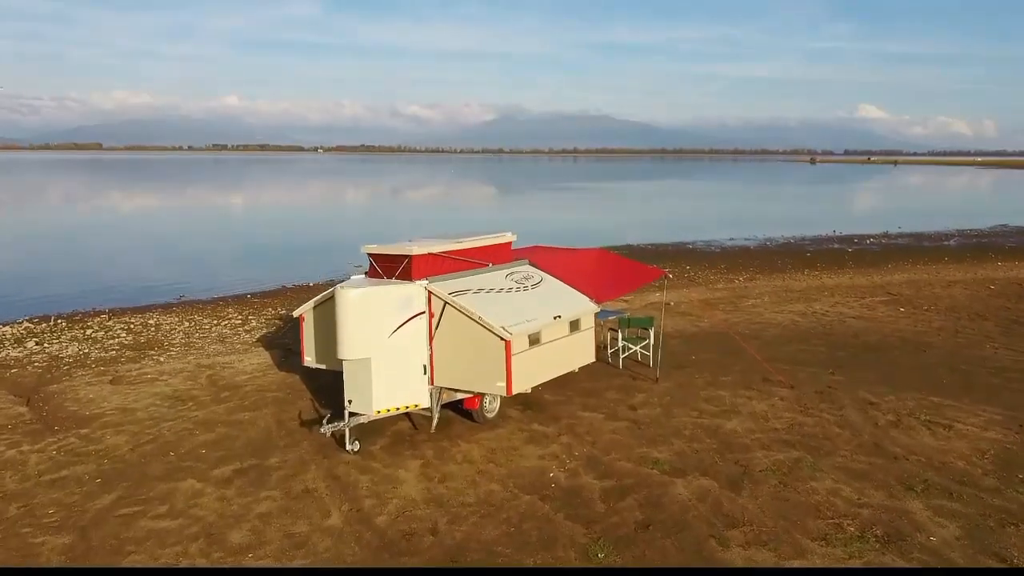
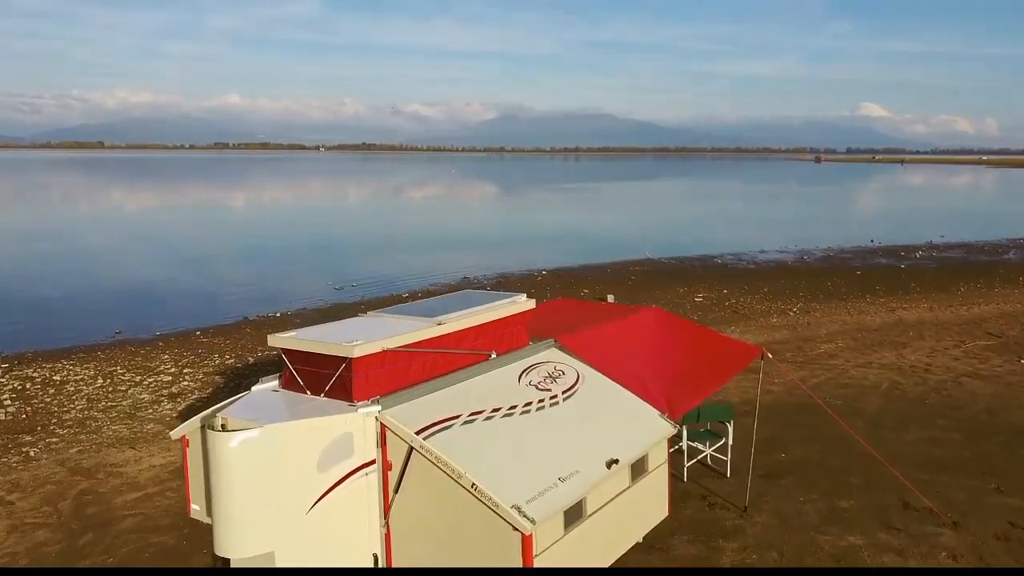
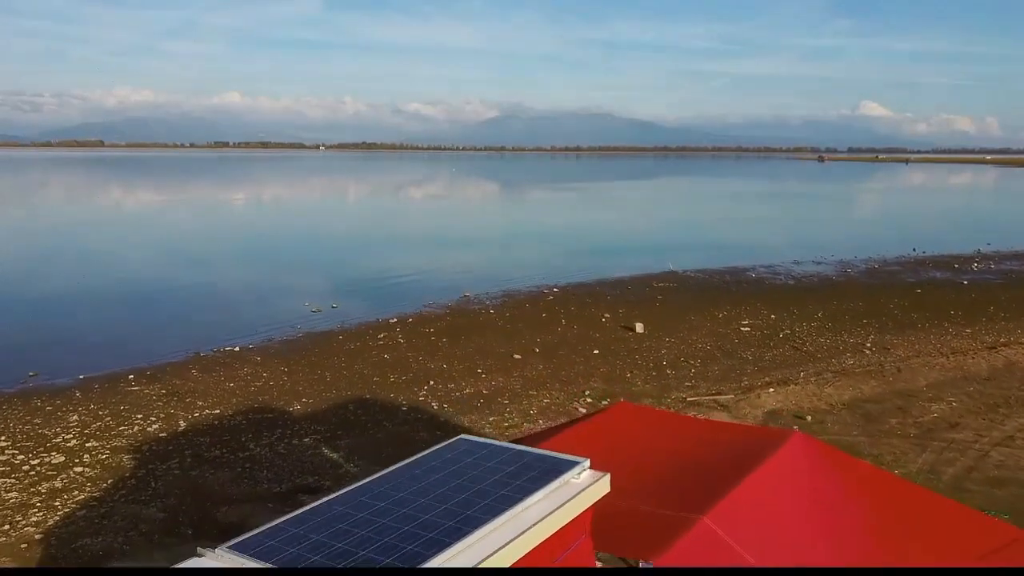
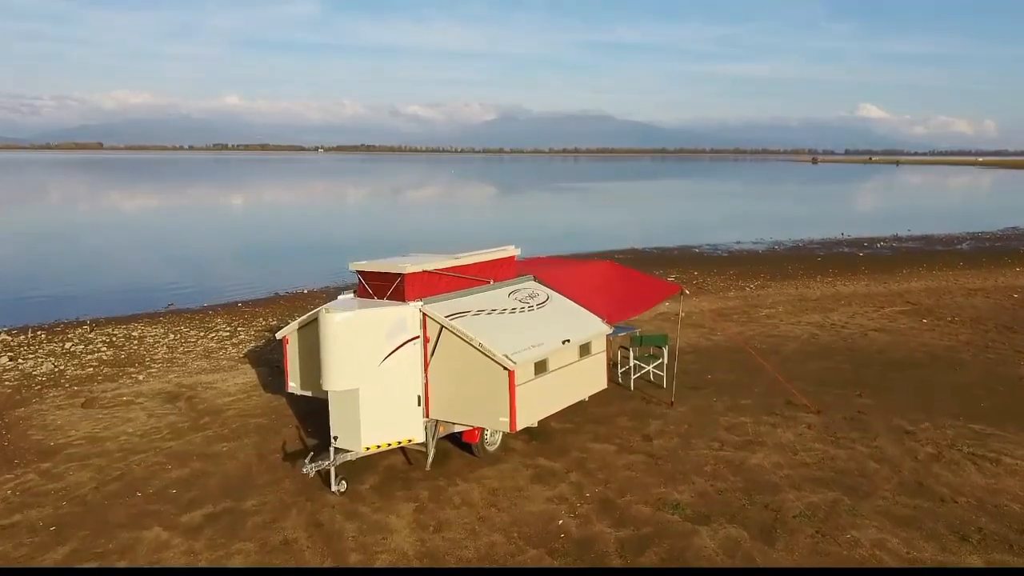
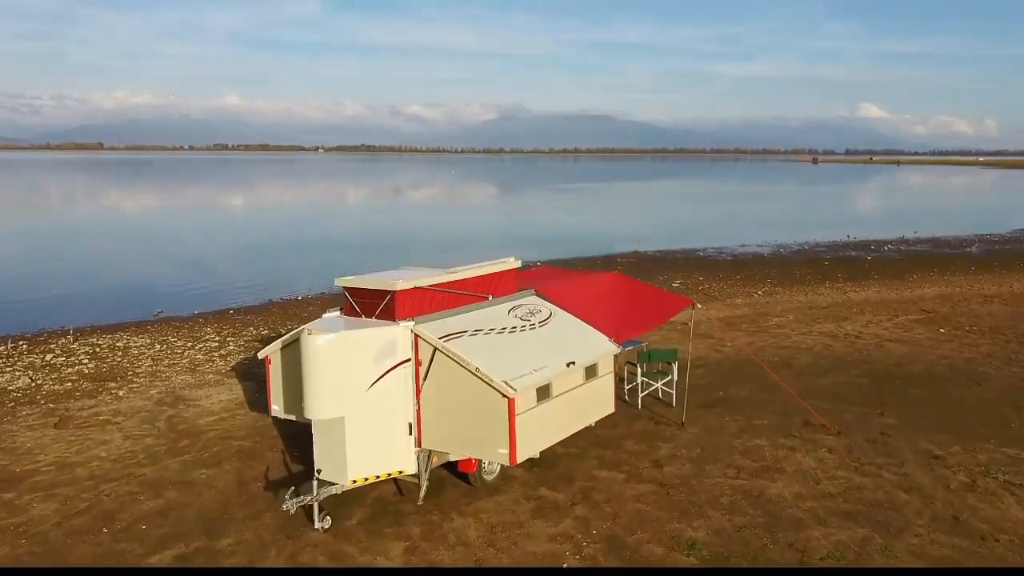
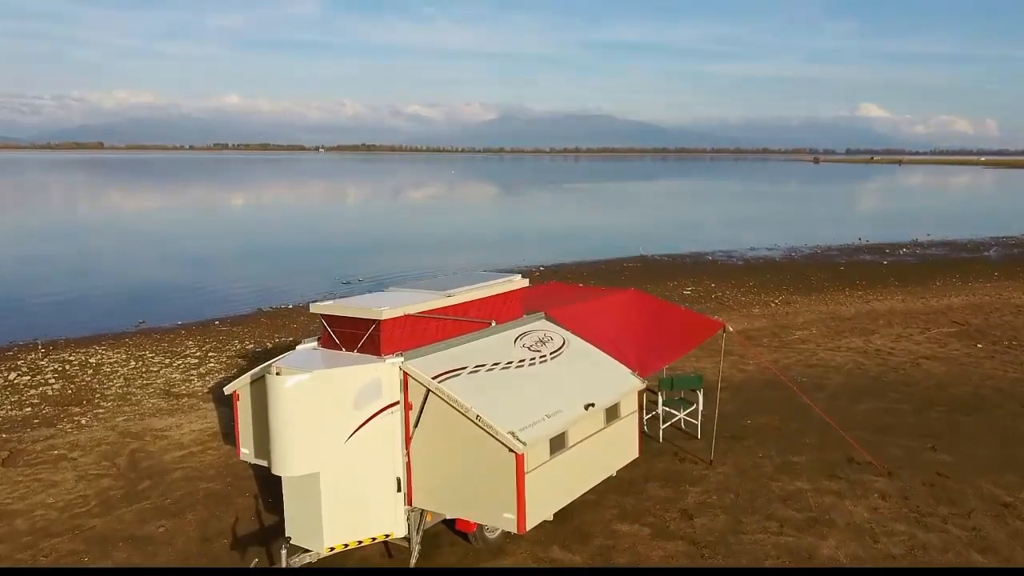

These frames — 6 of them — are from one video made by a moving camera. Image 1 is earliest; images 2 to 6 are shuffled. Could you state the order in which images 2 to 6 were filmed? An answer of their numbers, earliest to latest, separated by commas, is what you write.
4, 5, 6, 2, 3
